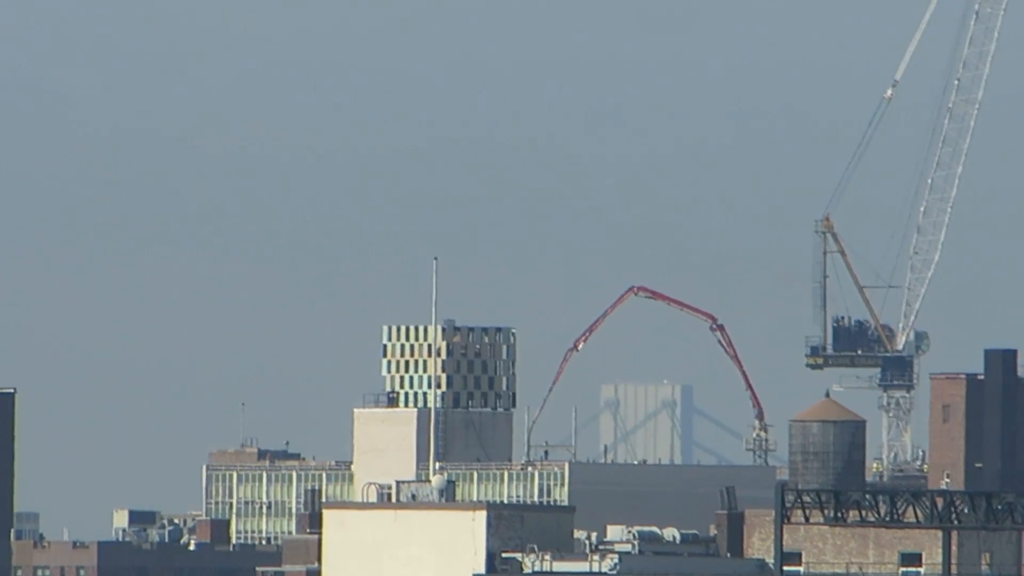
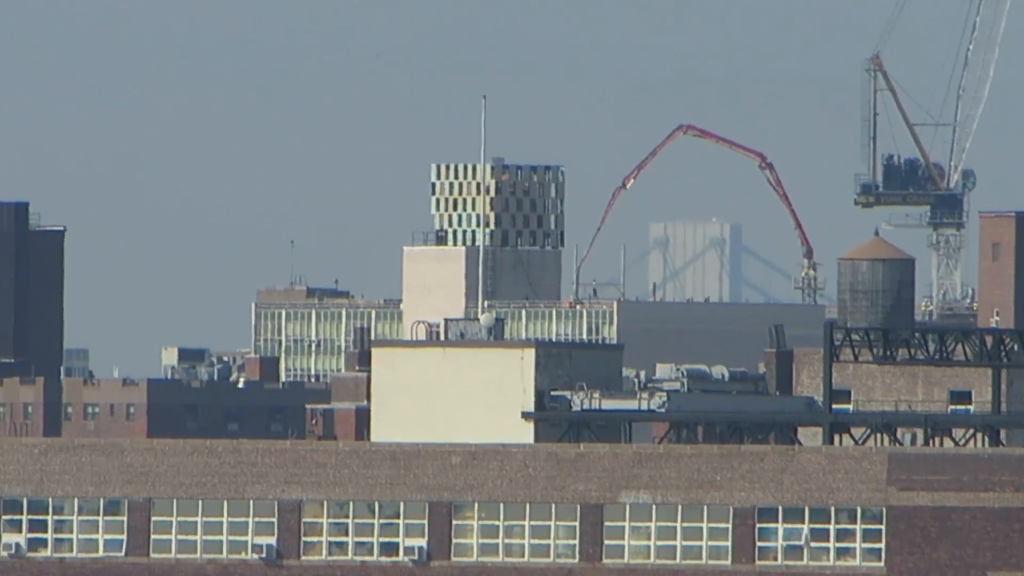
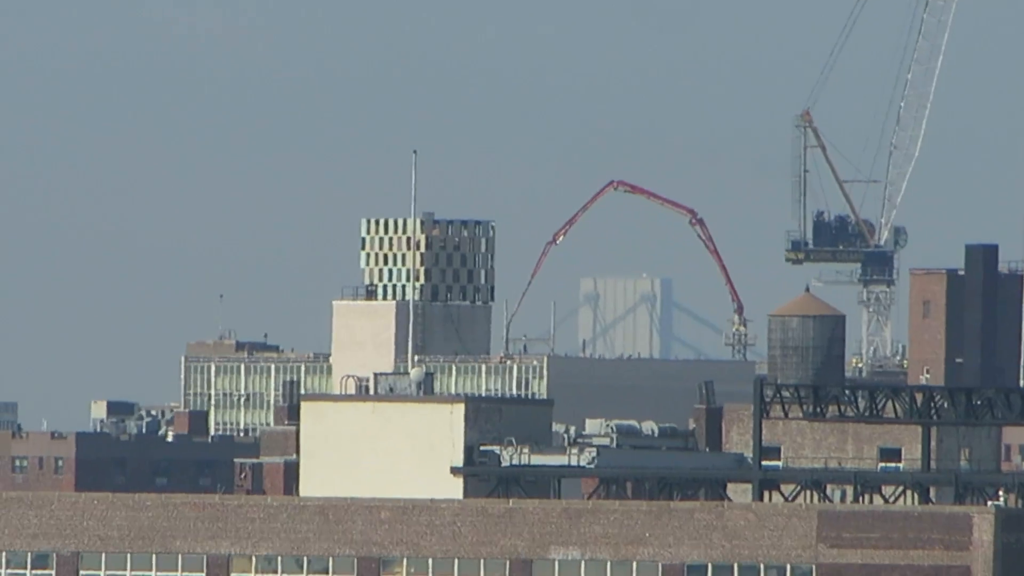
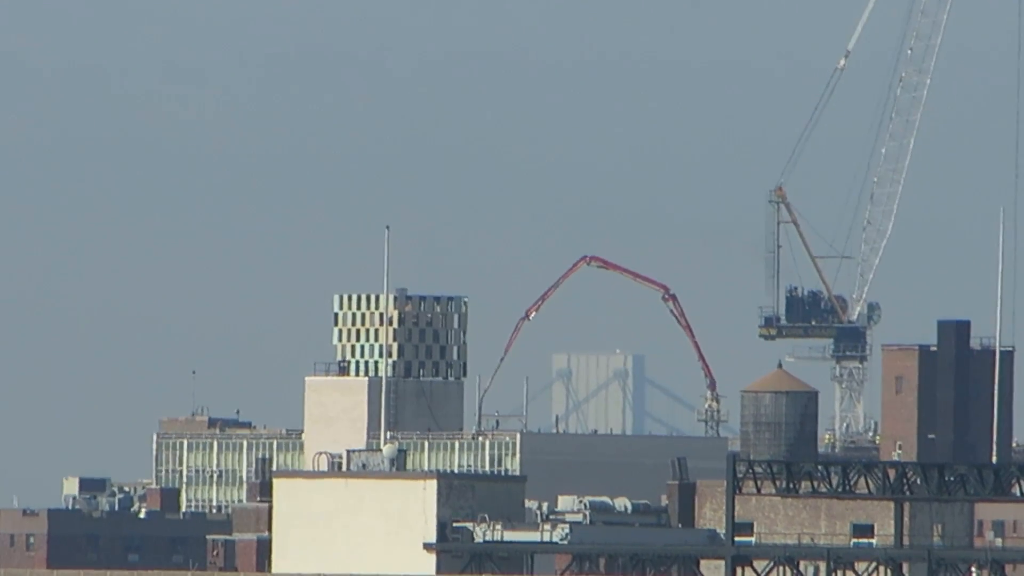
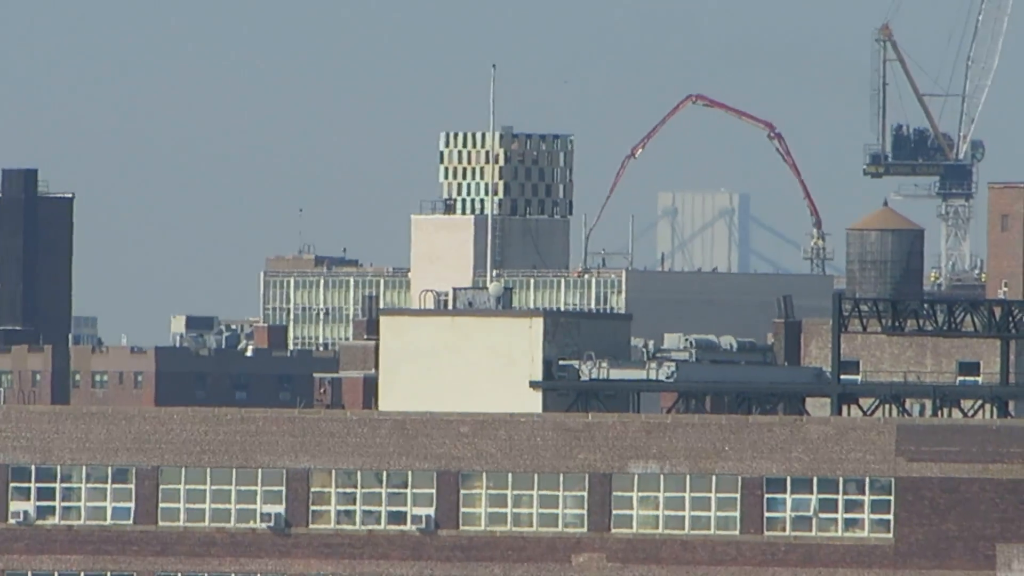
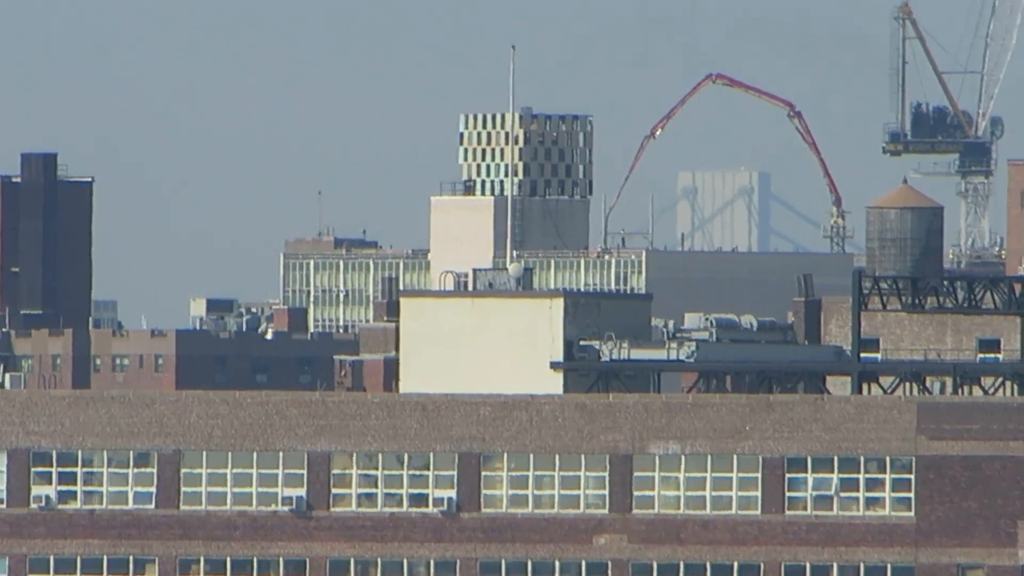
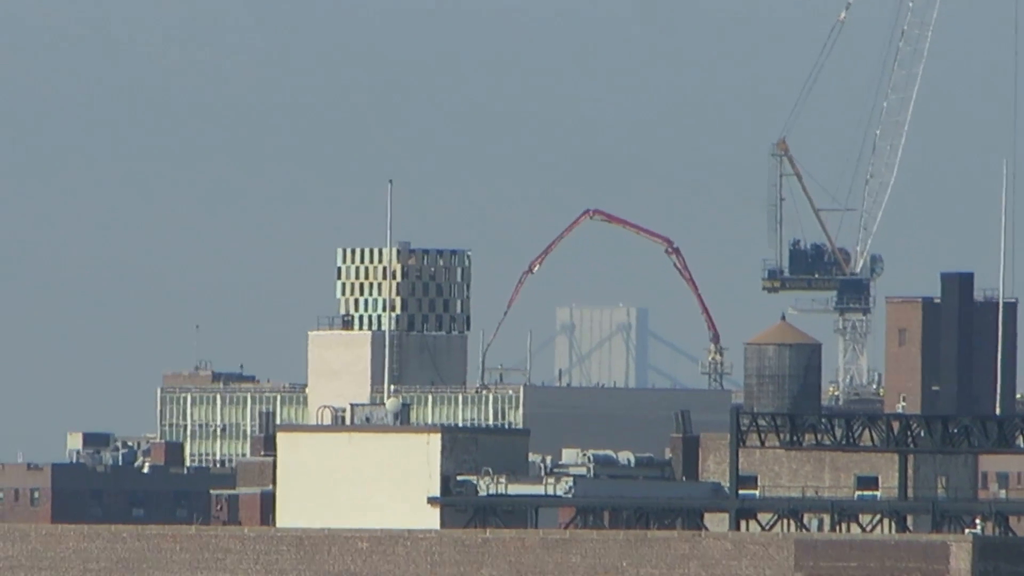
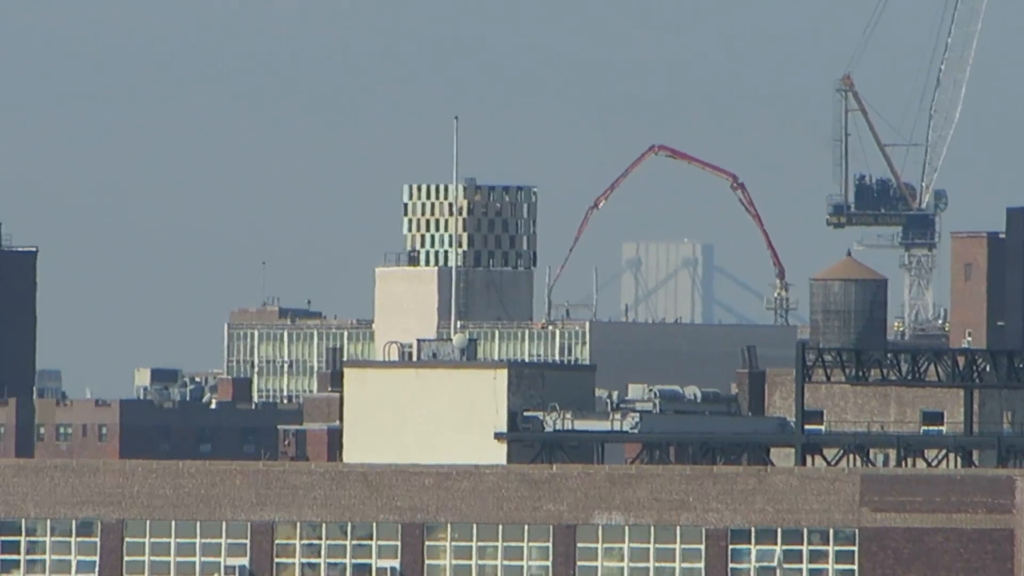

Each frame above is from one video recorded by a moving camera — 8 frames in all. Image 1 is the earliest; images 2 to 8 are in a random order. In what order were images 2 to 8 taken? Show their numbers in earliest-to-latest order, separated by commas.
4, 7, 3, 8, 2, 5, 6
